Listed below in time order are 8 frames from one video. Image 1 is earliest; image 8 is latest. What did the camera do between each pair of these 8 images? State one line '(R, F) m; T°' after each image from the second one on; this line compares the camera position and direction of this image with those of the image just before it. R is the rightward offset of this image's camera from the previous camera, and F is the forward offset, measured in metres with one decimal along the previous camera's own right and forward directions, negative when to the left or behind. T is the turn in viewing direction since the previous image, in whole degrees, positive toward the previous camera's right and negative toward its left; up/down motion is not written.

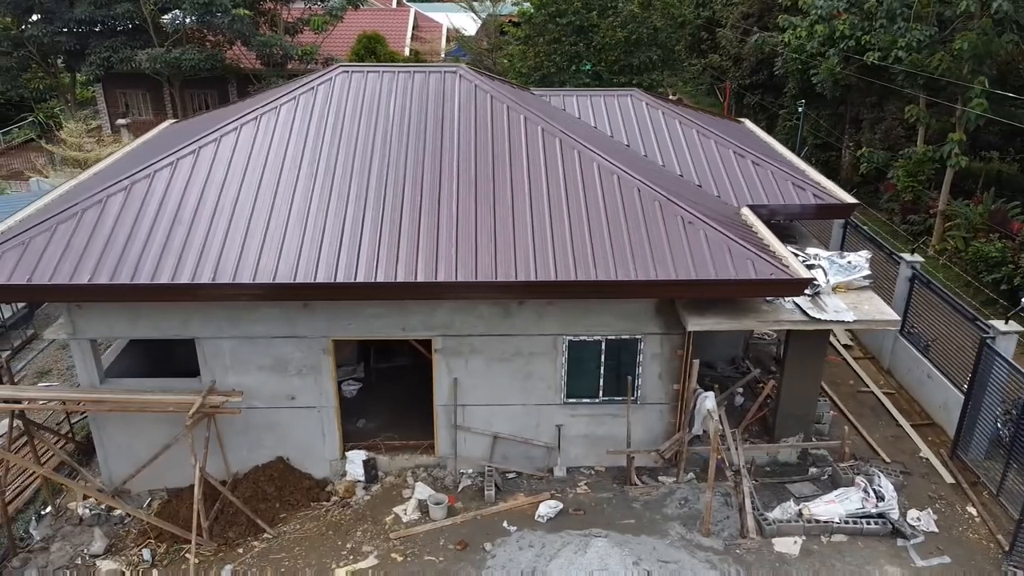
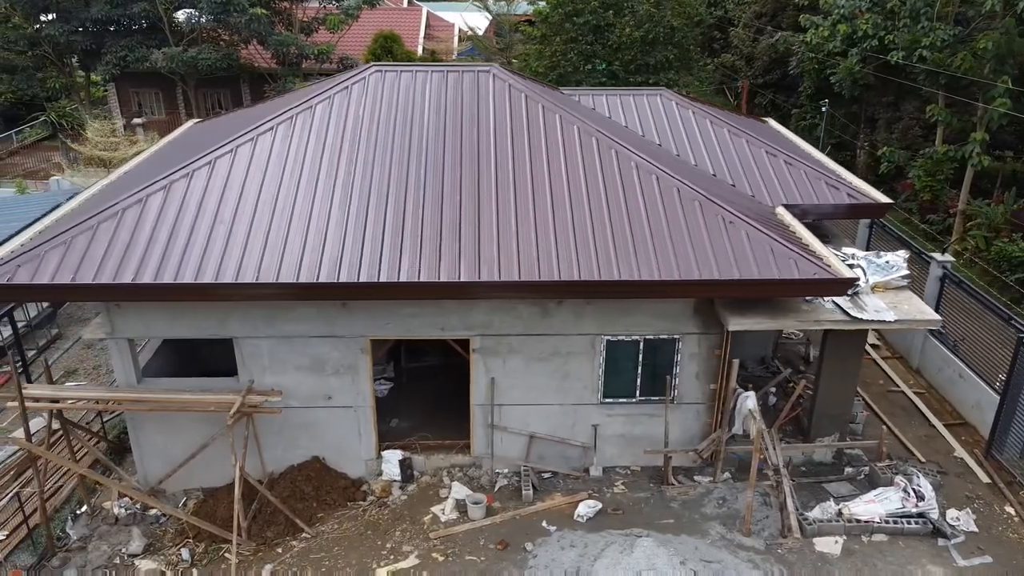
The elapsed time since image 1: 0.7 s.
(-0.5, 0.0) m; 0°
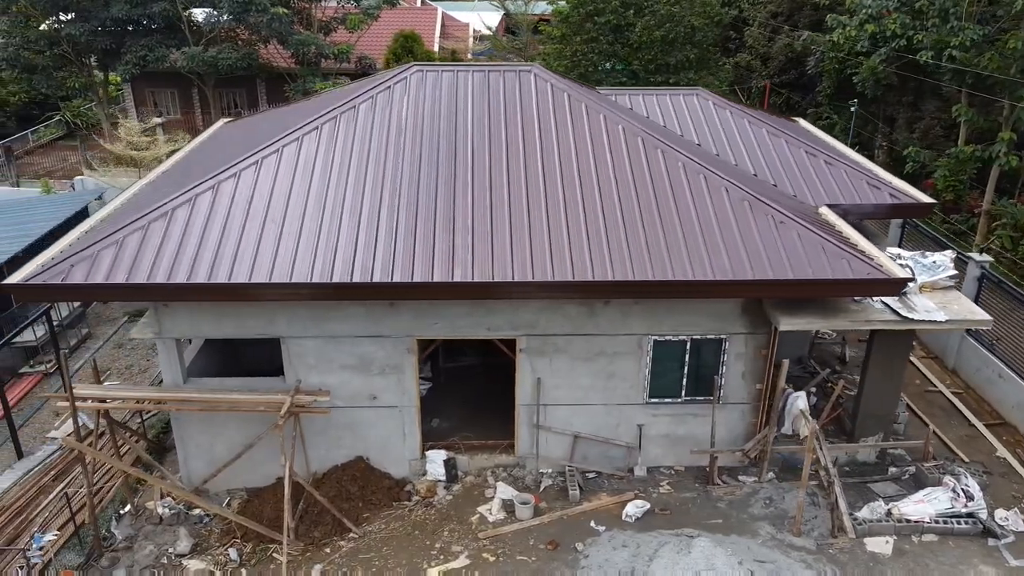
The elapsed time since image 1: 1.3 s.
(-0.6, 0.0) m; 0°
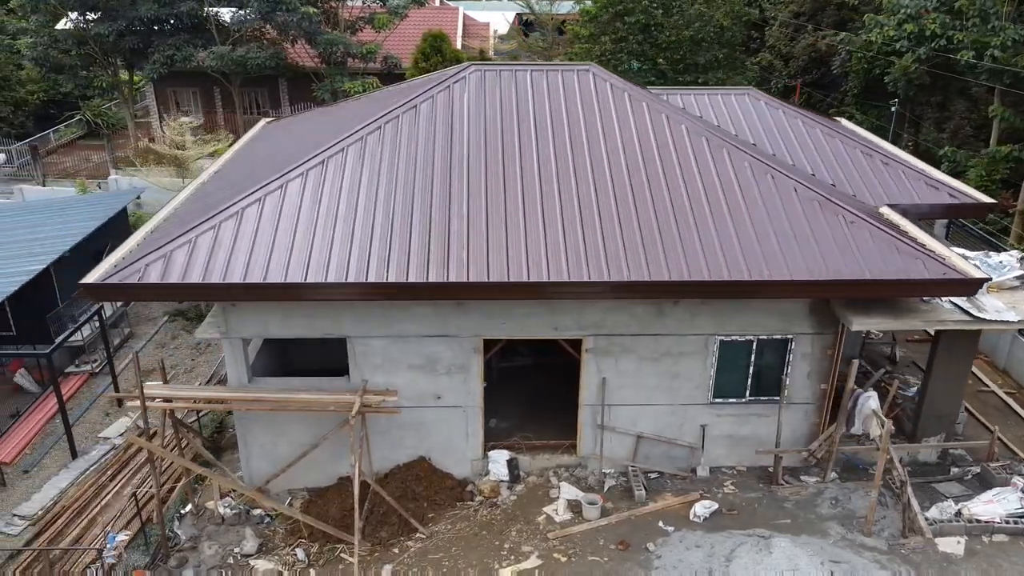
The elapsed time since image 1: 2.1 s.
(-0.8, 0.0) m; 0°
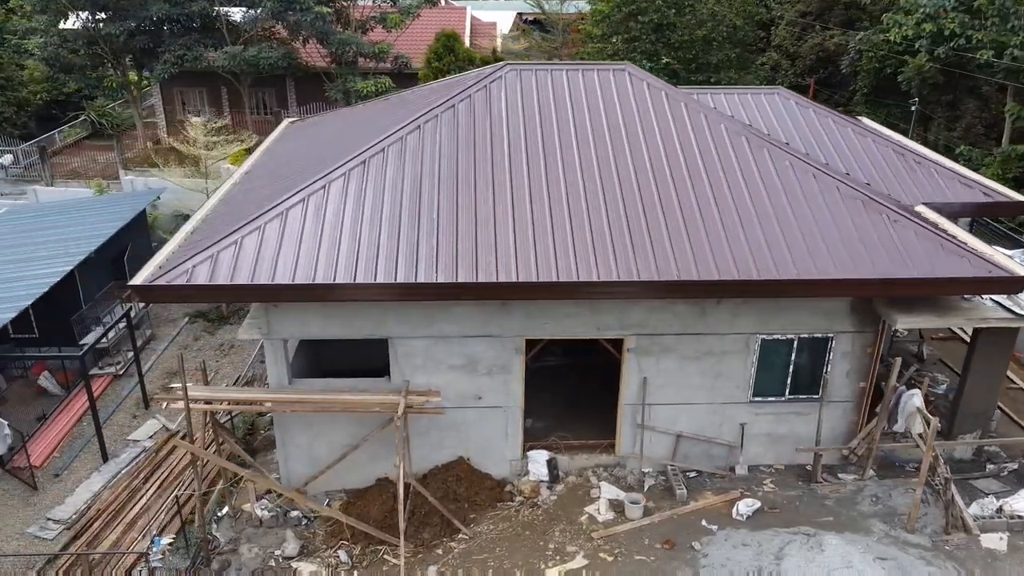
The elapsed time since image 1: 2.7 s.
(-0.6, 0.0) m; +1°
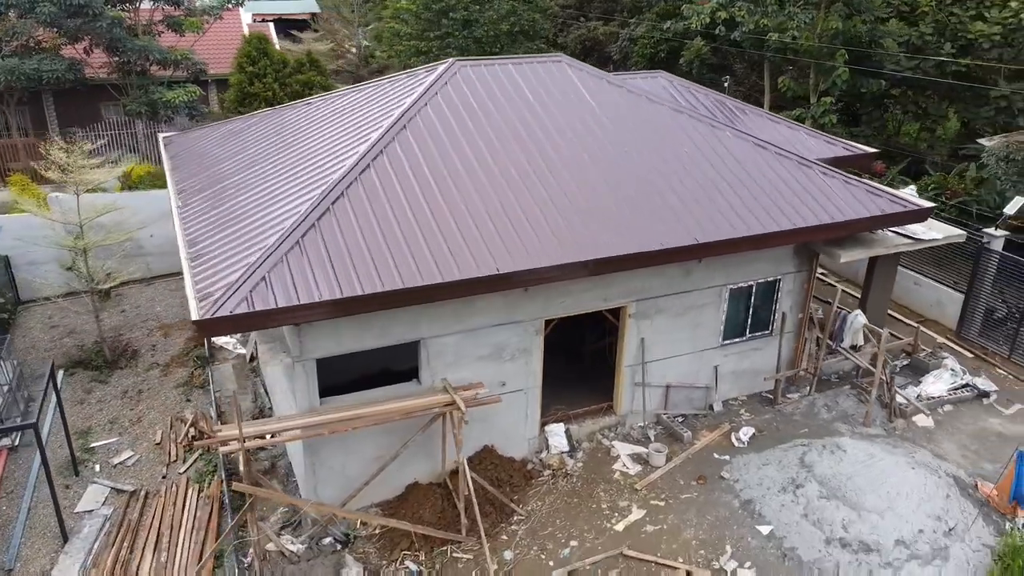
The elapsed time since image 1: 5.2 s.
(-3.6, +0.2) m; +20°
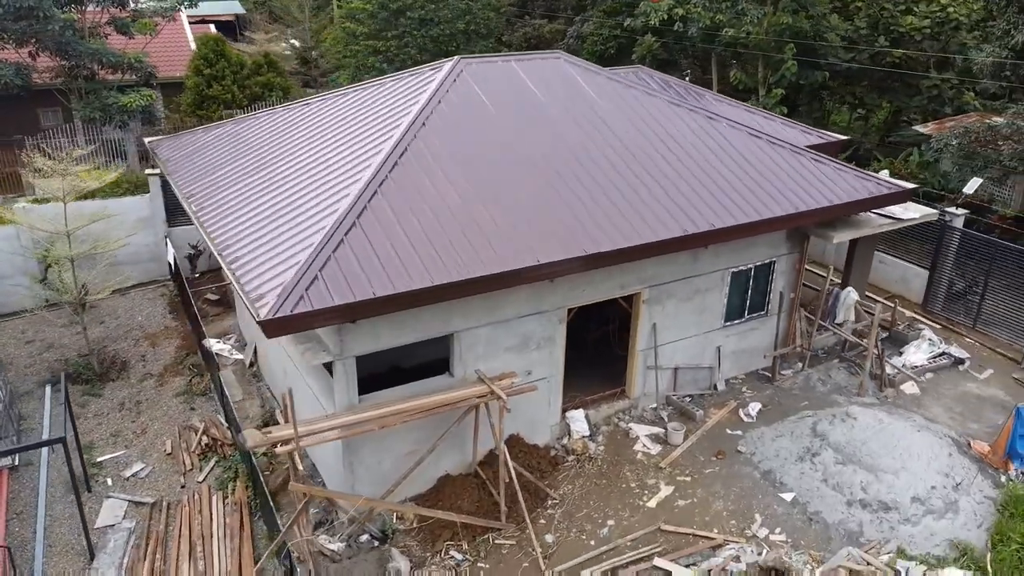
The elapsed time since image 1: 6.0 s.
(-1.3, -0.2) m; +5°
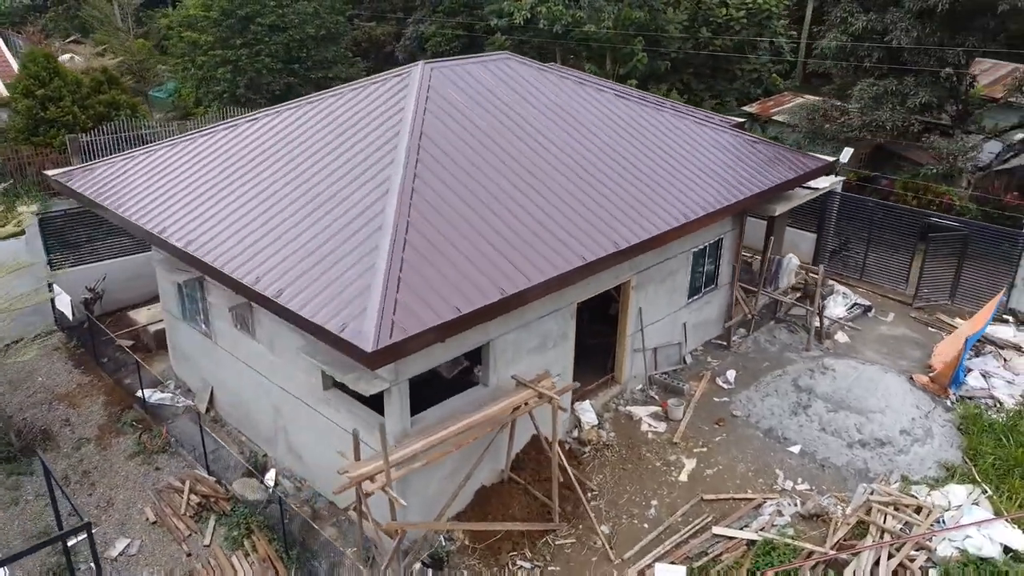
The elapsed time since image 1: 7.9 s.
(-2.9, +0.4) m; +15°
